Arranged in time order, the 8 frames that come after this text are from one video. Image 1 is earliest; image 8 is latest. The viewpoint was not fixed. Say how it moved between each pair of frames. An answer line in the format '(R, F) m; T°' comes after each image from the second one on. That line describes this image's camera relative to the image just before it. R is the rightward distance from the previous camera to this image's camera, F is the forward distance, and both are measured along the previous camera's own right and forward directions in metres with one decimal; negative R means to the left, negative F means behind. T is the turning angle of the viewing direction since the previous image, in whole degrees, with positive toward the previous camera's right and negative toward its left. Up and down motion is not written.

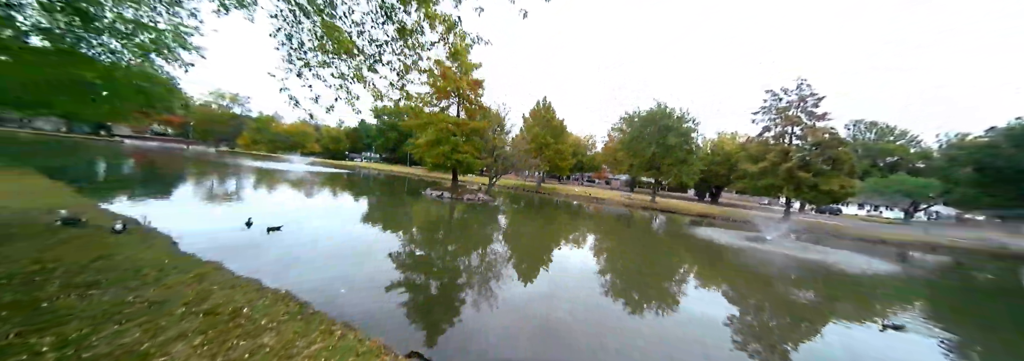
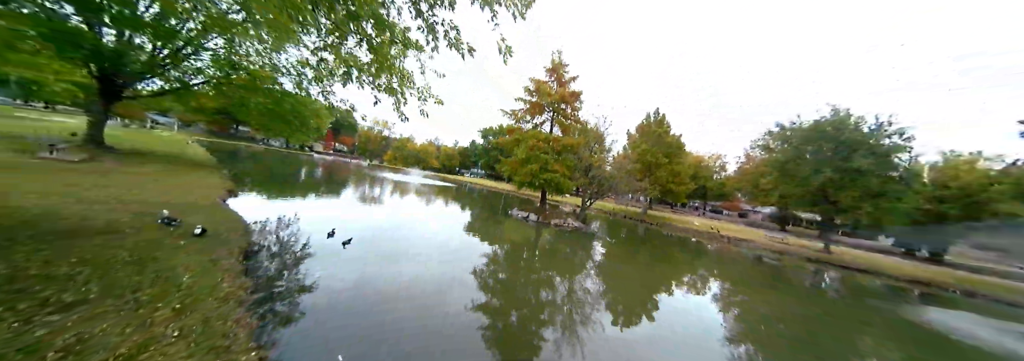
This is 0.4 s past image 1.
(0.0, +1.7) m; -22°
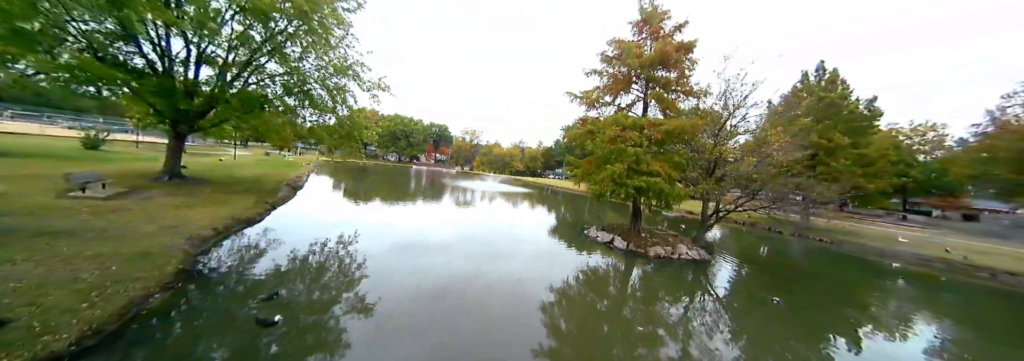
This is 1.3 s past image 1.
(+0.4, +2.9) m; -19°
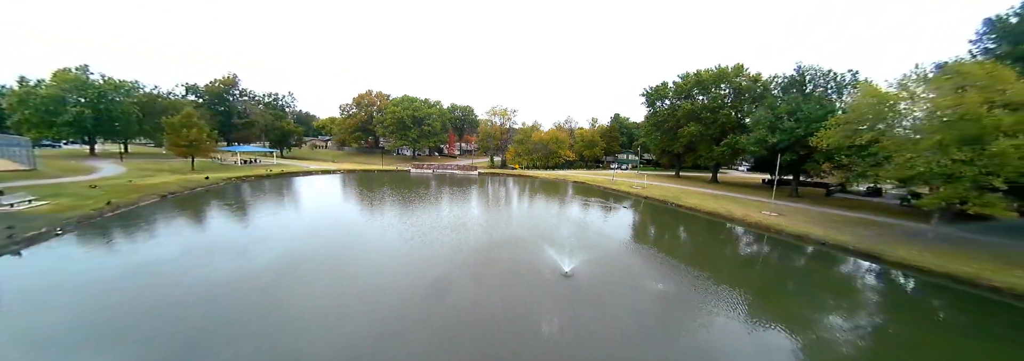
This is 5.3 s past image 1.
(-1.5, +11.8) m; -8°
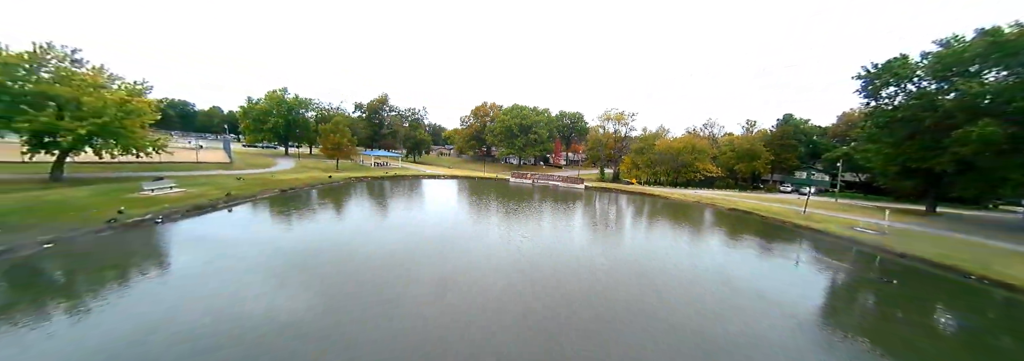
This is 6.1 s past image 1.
(-1.0, +3.2) m; -22°
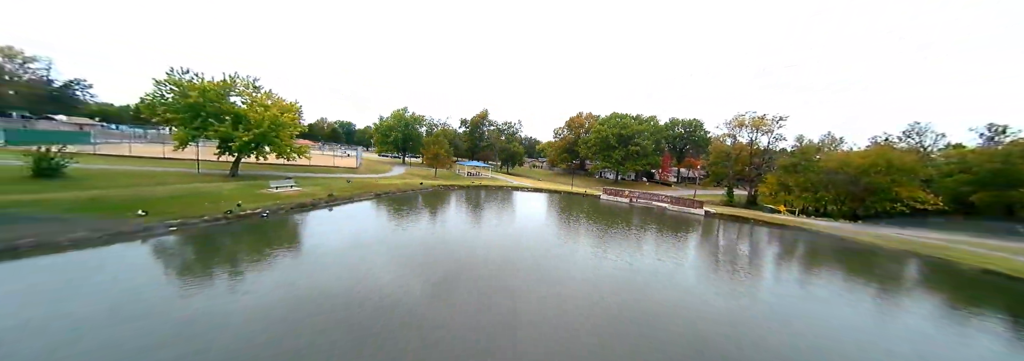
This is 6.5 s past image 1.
(+0.1, +1.6) m; -21°
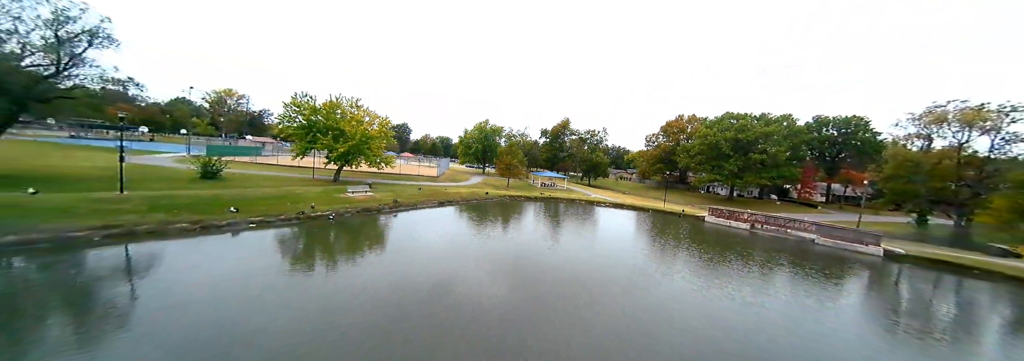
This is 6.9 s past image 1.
(+0.2, +1.1) m; -19°
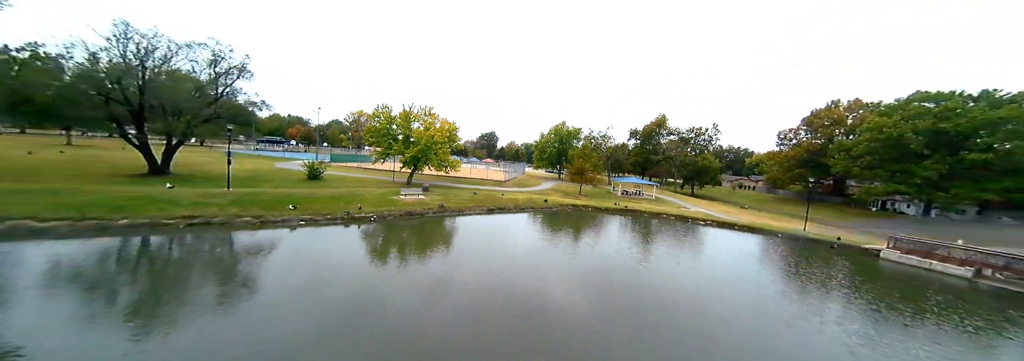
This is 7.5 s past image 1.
(+0.6, +1.0) m; -19°
